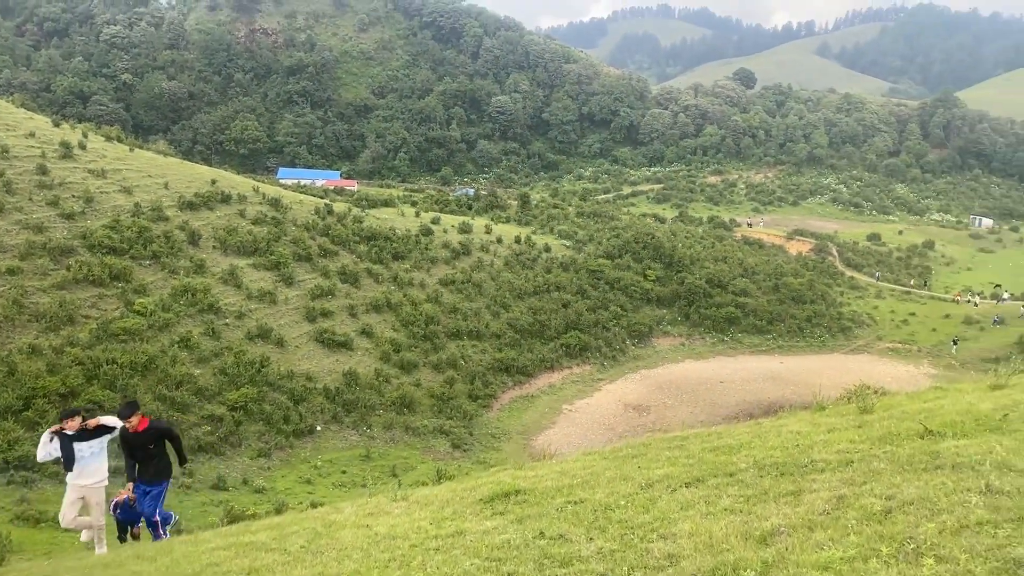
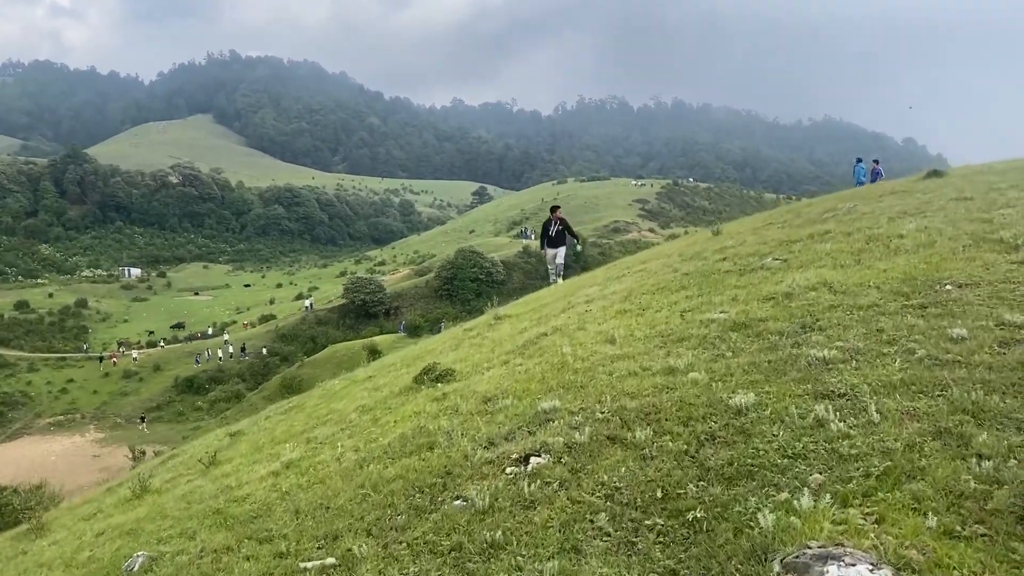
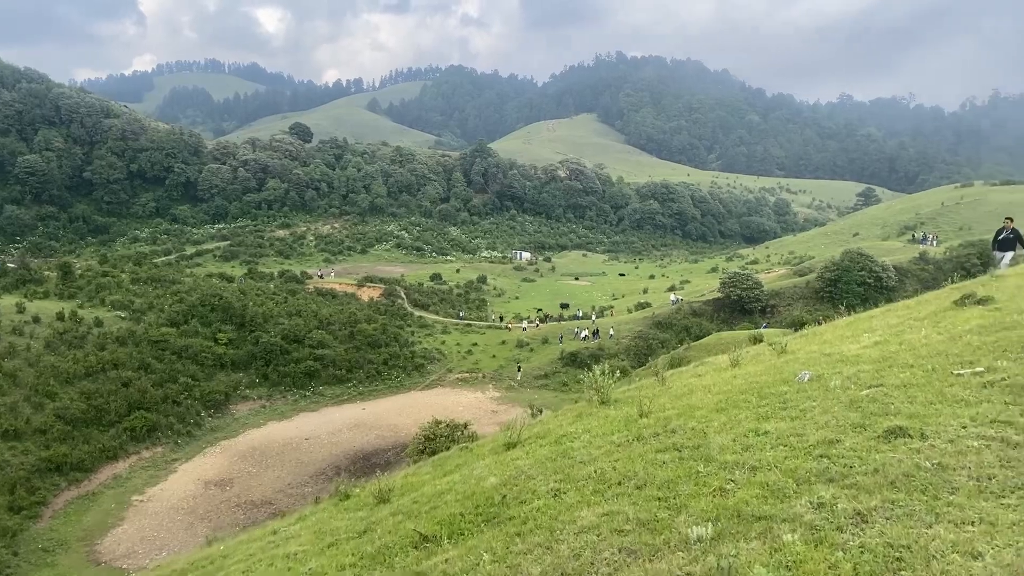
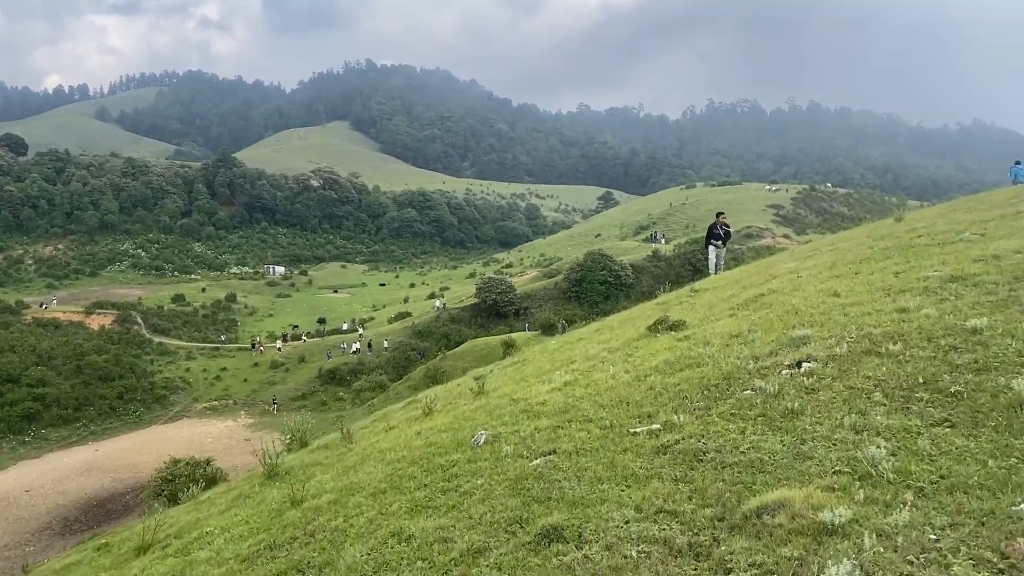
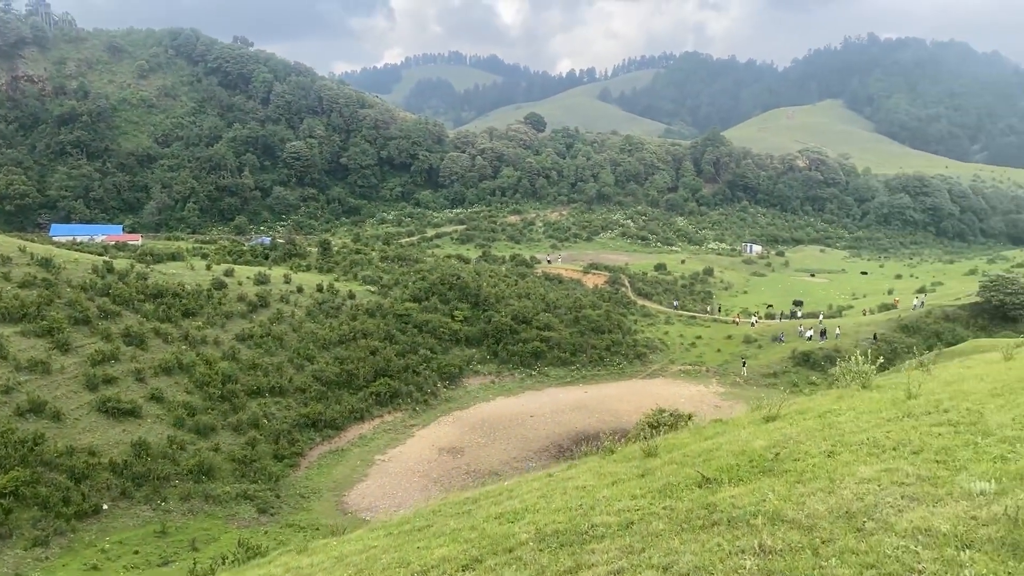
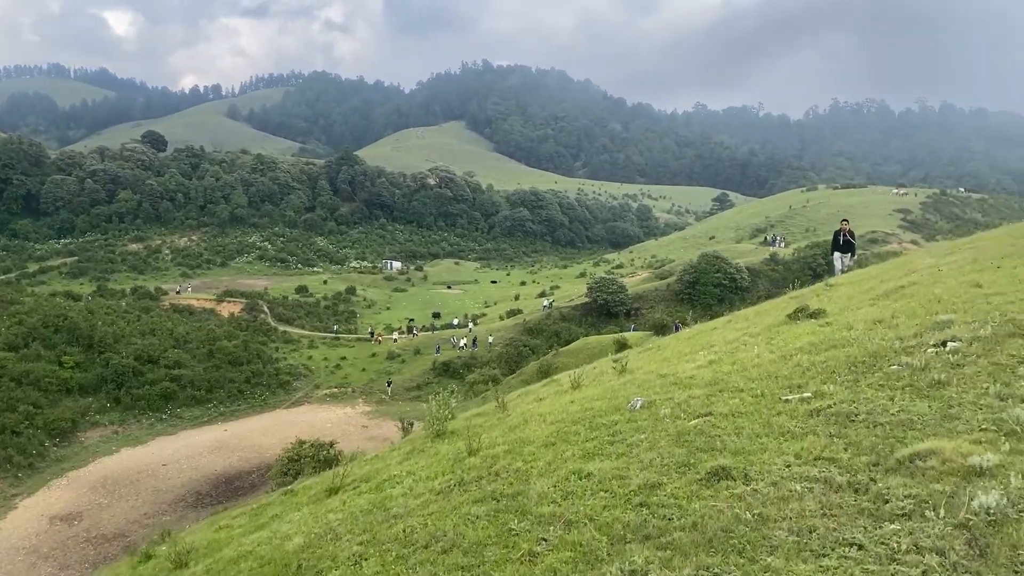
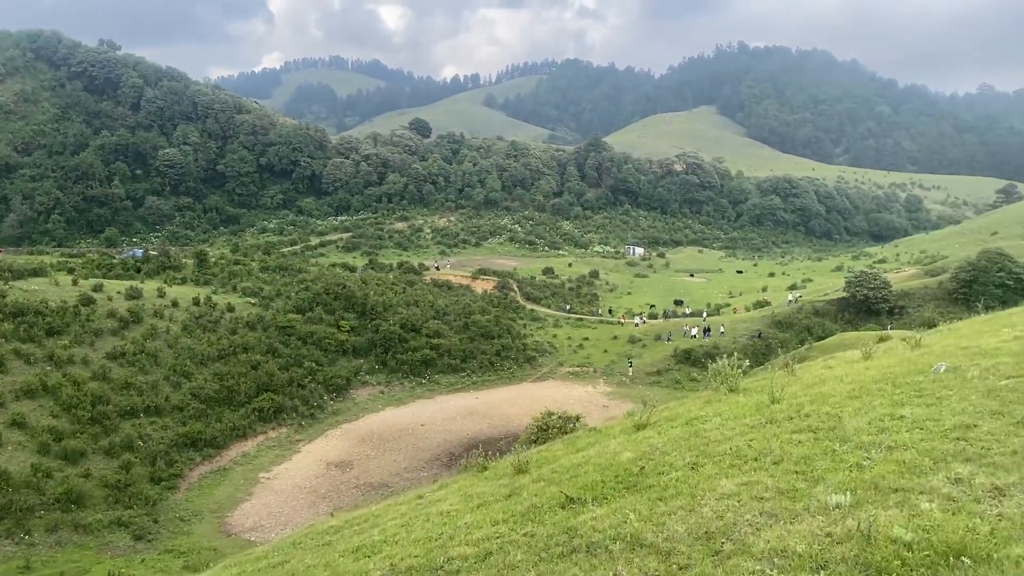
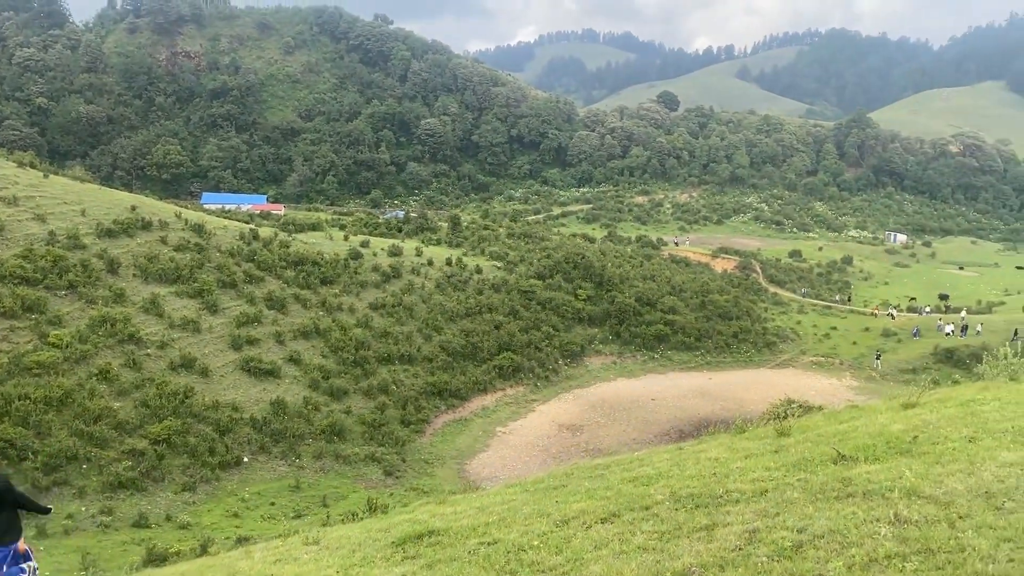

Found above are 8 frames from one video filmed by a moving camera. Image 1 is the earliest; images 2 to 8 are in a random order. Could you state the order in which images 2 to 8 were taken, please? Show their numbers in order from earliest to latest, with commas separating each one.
8, 5, 7, 3, 6, 4, 2
